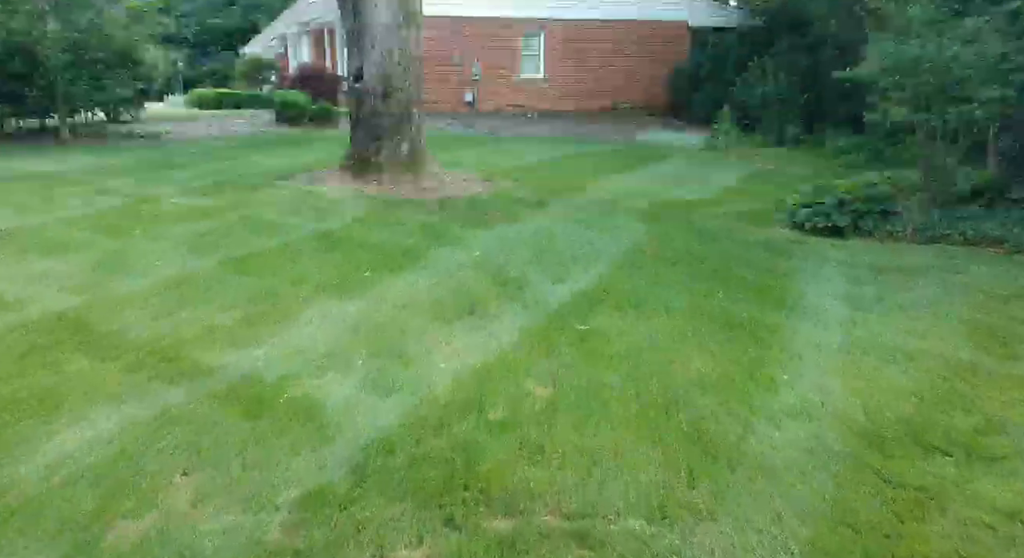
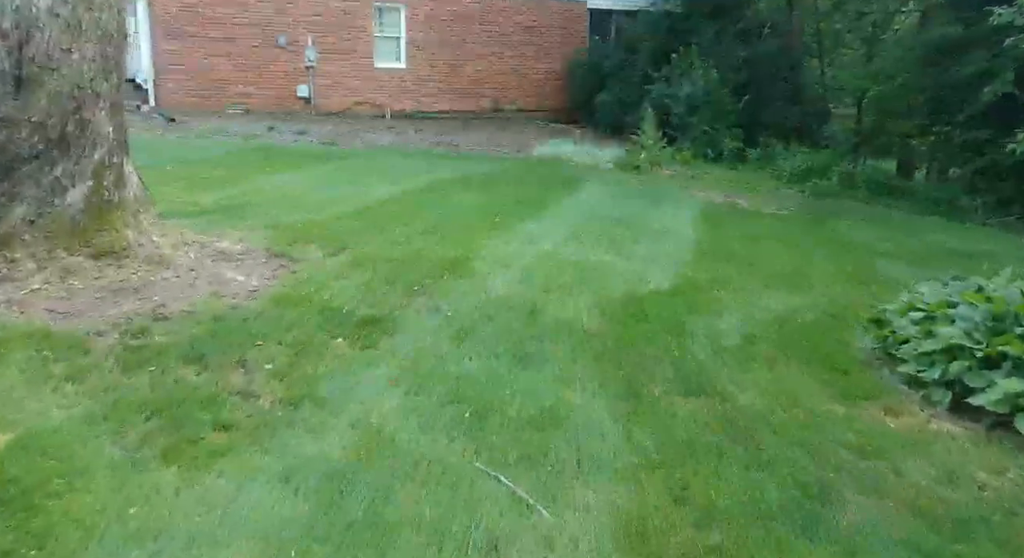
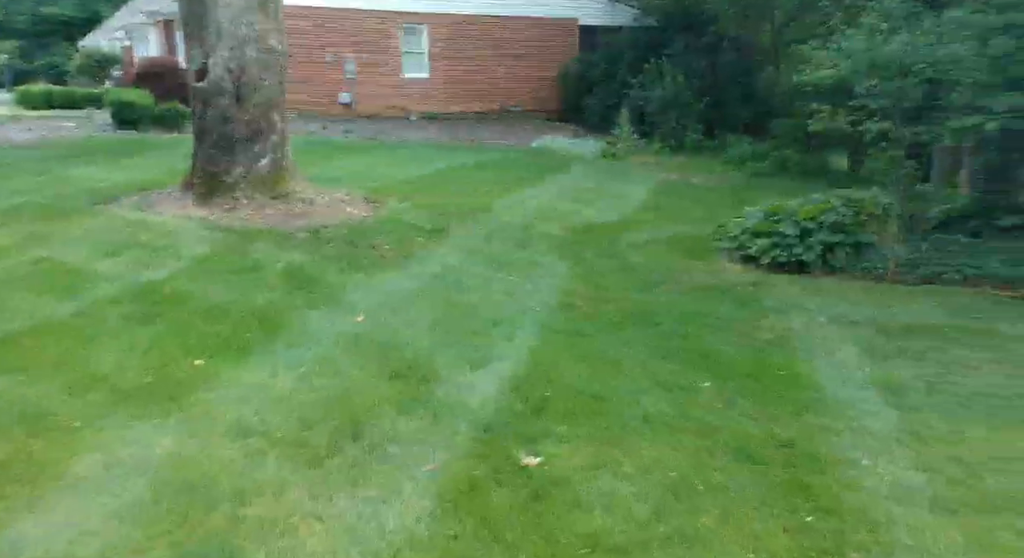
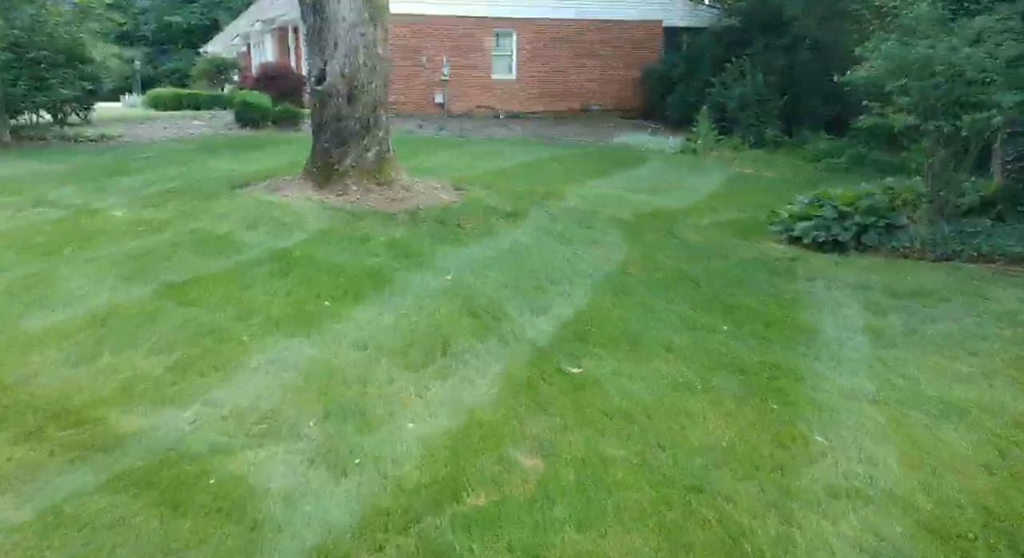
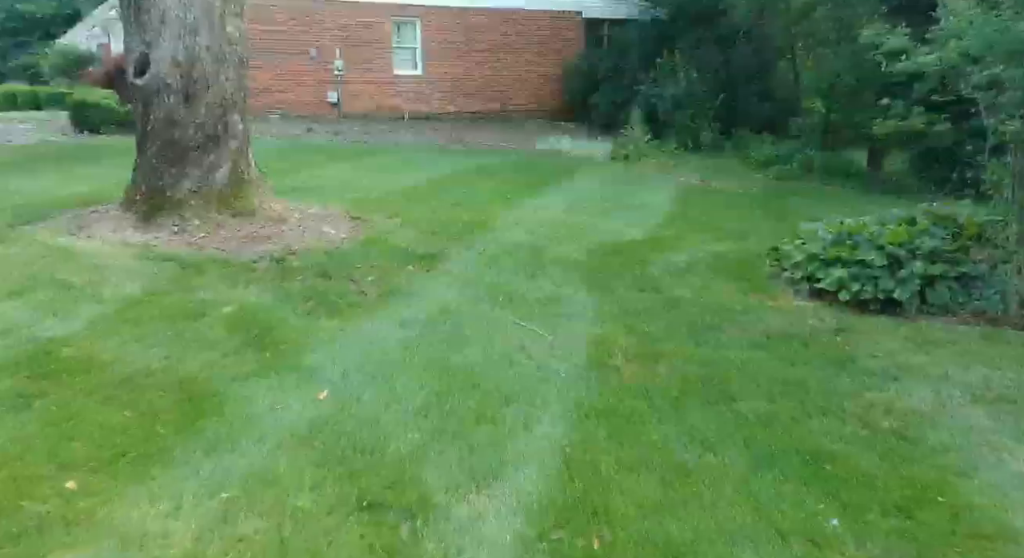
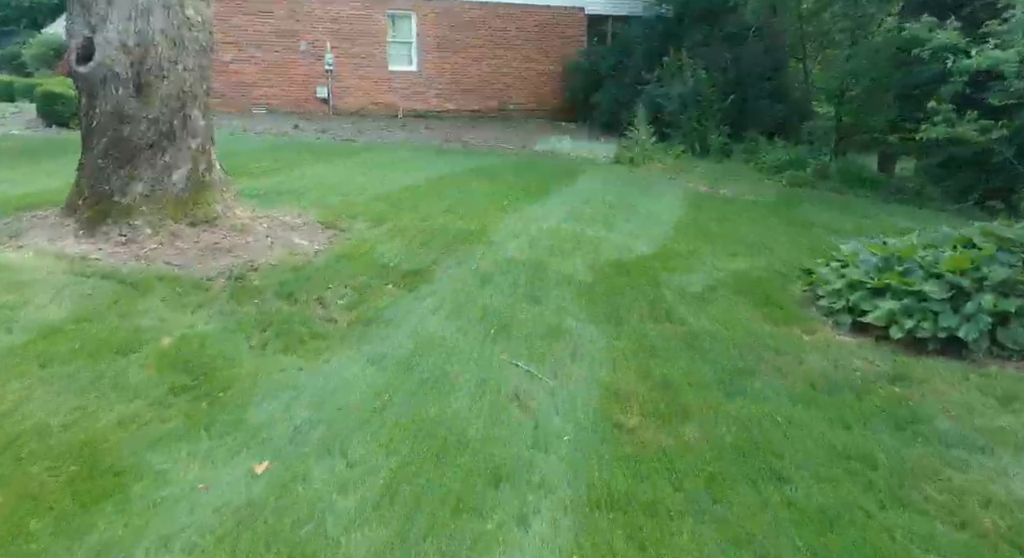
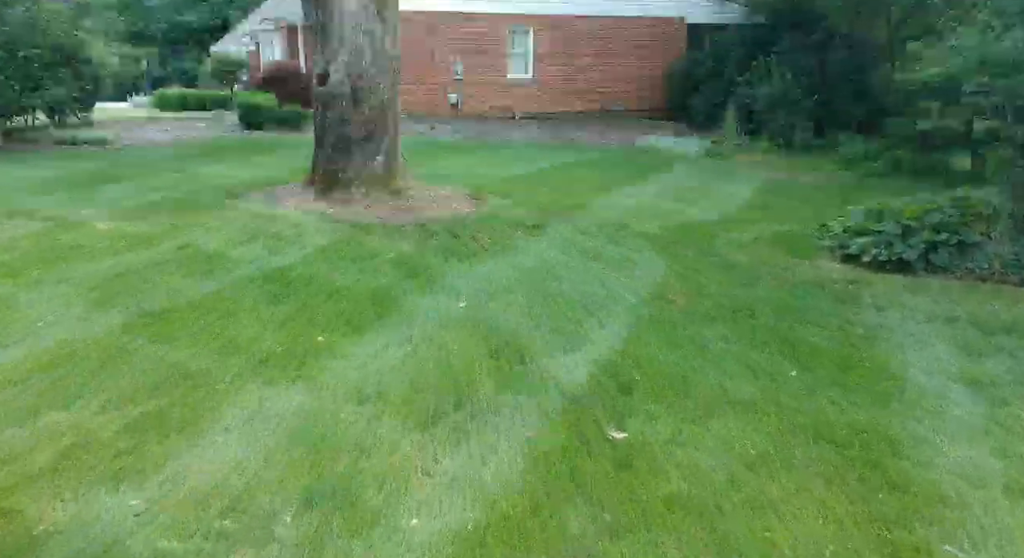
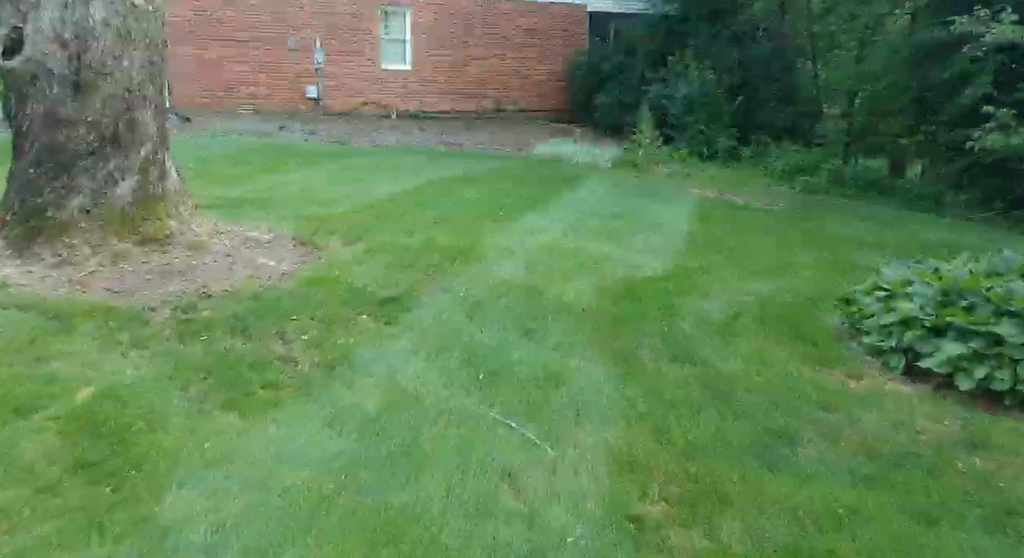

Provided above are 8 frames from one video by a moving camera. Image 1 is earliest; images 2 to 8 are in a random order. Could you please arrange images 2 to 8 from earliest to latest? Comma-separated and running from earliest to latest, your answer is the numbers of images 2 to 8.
4, 7, 3, 5, 6, 8, 2
